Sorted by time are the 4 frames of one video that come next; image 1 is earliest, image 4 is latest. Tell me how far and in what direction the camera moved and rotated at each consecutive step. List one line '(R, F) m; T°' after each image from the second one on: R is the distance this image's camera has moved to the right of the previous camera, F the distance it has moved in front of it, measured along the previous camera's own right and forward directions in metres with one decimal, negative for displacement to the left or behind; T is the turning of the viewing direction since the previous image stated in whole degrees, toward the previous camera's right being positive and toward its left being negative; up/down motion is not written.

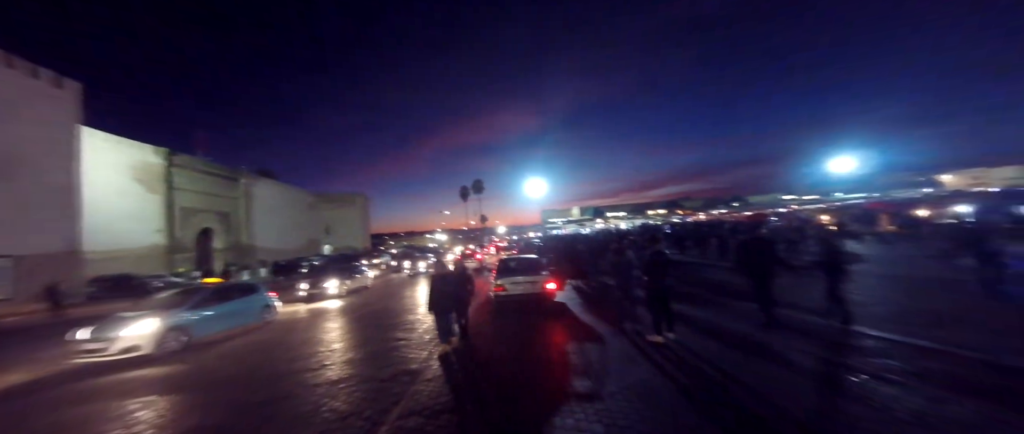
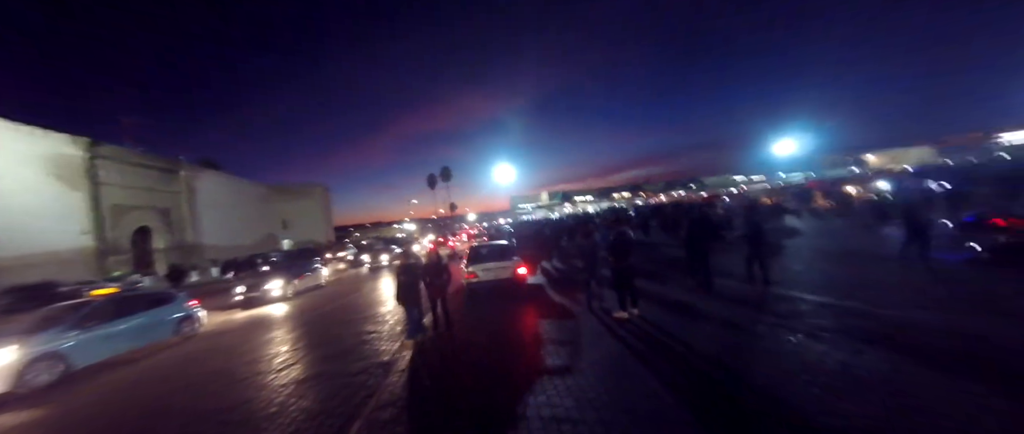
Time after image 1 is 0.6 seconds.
(0.0, +0.1) m; +4°
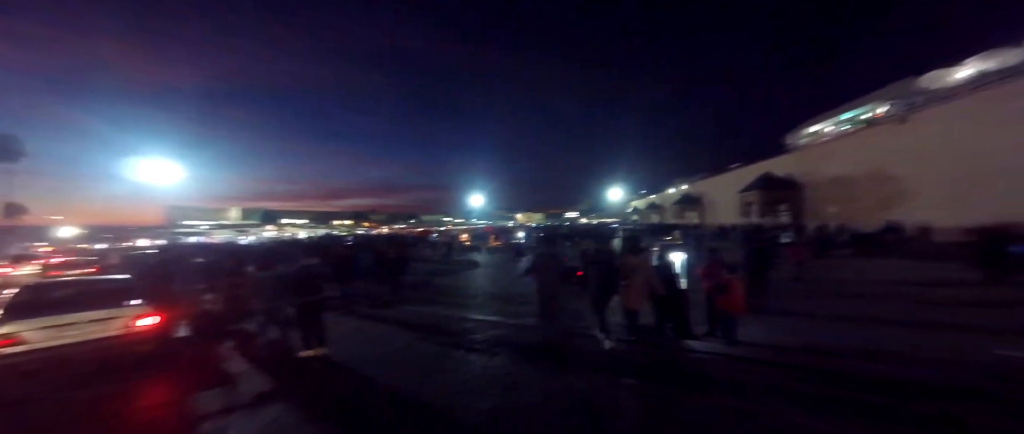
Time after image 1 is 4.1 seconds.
(+1.7, +1.1) m; +39°
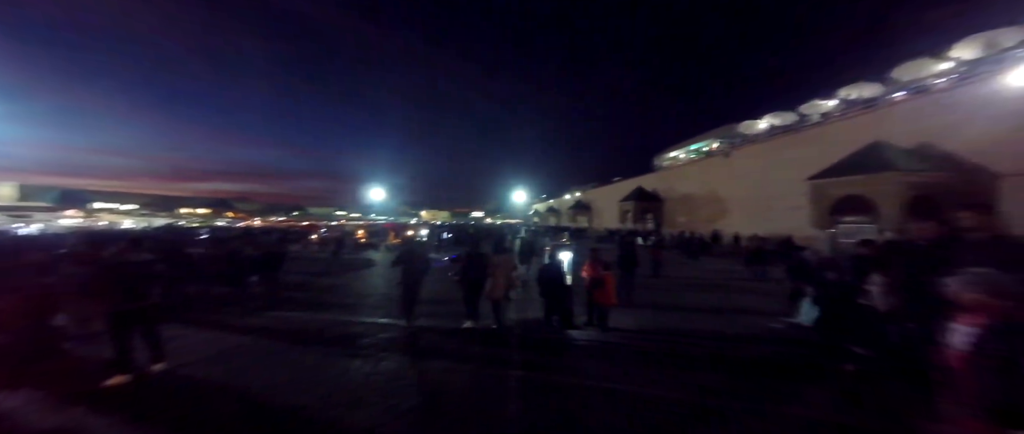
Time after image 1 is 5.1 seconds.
(-0.1, -1.3) m; +14°
